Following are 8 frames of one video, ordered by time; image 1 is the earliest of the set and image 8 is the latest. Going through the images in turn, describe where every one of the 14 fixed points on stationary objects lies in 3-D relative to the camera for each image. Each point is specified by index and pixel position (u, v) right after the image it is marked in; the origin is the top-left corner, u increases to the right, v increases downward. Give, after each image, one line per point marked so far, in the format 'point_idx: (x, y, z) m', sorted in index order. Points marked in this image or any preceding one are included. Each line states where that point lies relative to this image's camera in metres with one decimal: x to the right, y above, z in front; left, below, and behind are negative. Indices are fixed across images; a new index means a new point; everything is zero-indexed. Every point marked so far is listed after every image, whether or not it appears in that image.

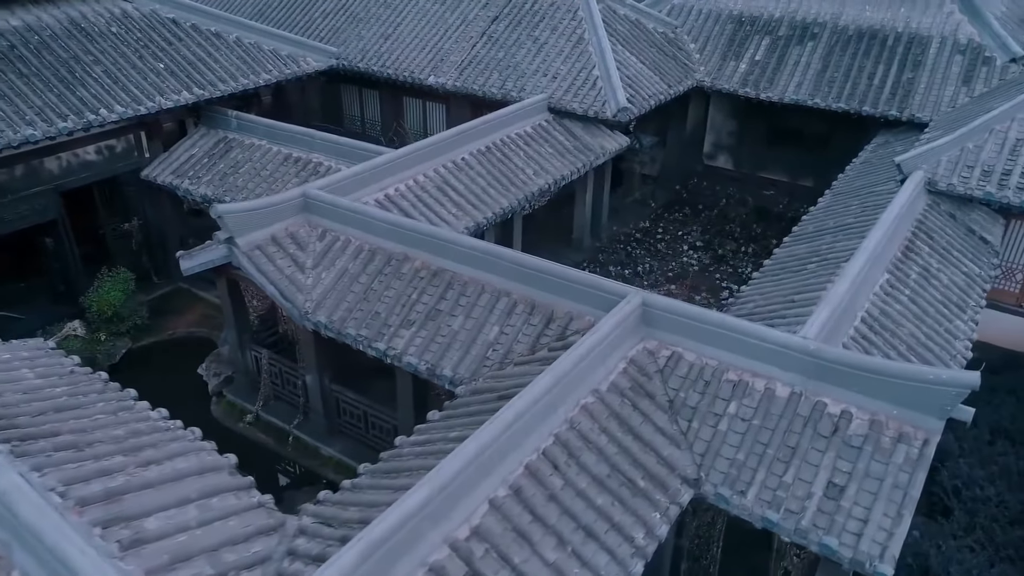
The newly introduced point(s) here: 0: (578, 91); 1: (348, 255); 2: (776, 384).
0: (+1.2, +3.5, +13.4) m
1: (-1.9, +0.4, +8.7) m
2: (+2.2, -0.8, +6.4) m
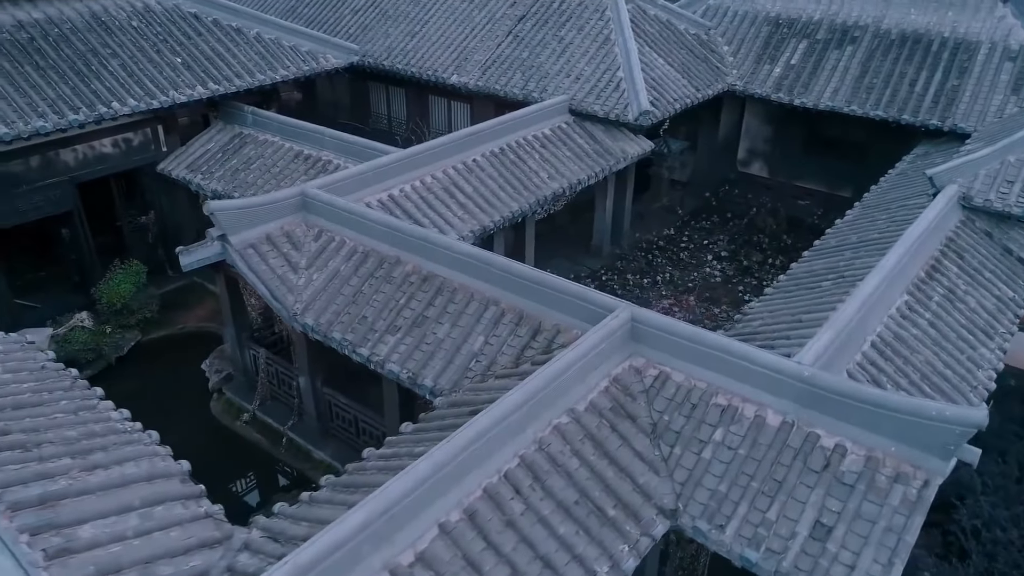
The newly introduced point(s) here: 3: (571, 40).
0: (+1.5, +3.3, +13.0) m
1: (-1.9, +0.4, +8.5) m
2: (+2.0, -1.0, +6.0) m
3: (+1.1, +4.6, +14.1) m
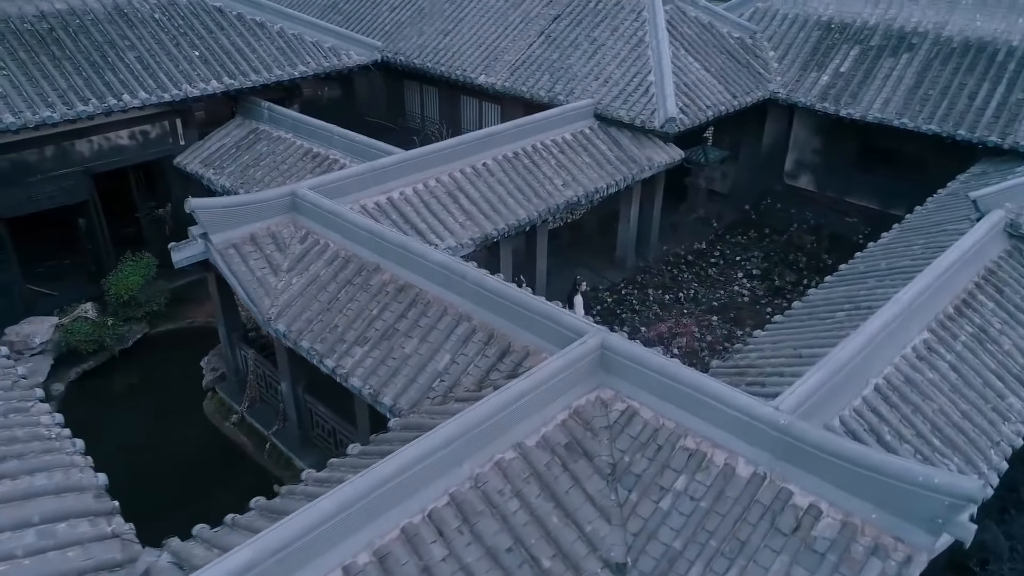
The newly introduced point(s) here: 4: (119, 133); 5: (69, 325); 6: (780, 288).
0: (+1.9, +3.1, +12.3) m
1: (-2.0, +0.3, +8.2) m
2: (+1.6, -1.2, +5.3) m
3: (+1.6, +4.4, +13.5) m
4: (-5.9, +2.3, +11.5) m
5: (-6.5, -0.6, +11.1) m
6: (+4.5, 0.0, +12.8) m
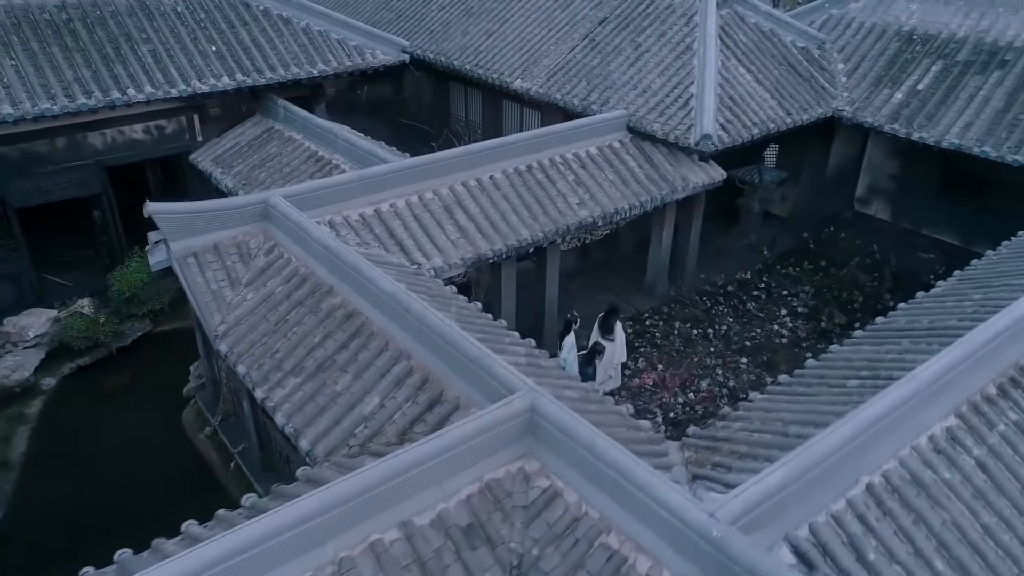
0: (+2.3, +2.6, +11.2) m
1: (-2.3, +0.1, +7.6) m
2: (+0.9, -1.6, +4.3) m
3: (+2.2, +3.9, +12.4) m
4: (-5.6, +2.4, +11.3) m
5: (-6.4, -0.5, +11.0) m
6: (+4.7, -0.6, +11.4) m
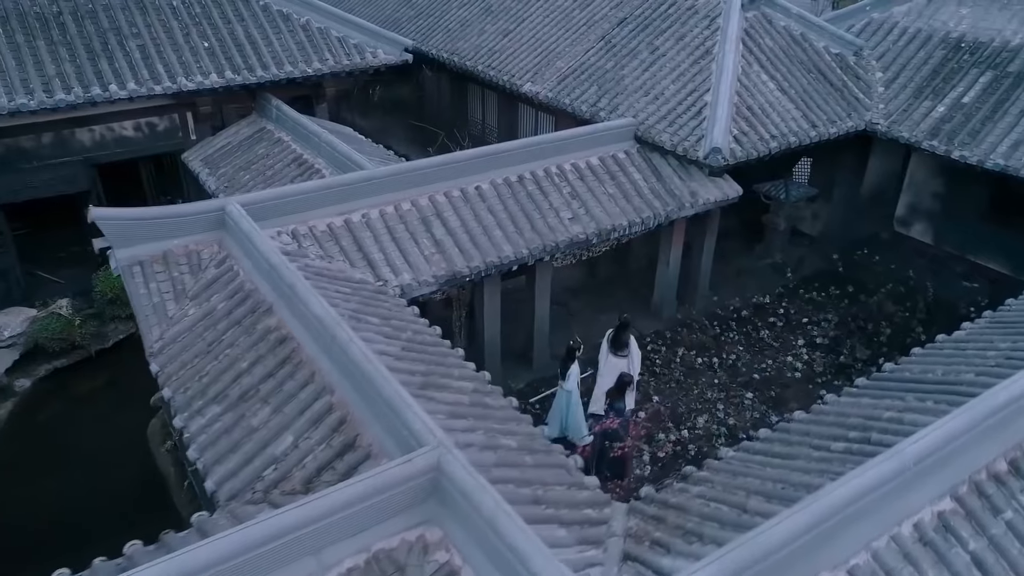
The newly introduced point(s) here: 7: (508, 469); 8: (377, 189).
0: (+2.2, +2.3, +10.4) m
1: (-2.7, 0.0, +7.0) m
2: (+0.2, -1.9, +3.6) m
3: (+2.3, +3.6, +11.6) m
4: (-5.6, +2.4, +11.0) m
5: (-6.6, -0.4, +10.7) m
6: (+4.6, -1.0, +10.4) m
7: (0.0, -1.2, +5.1) m
8: (-1.5, +1.1, +8.6) m
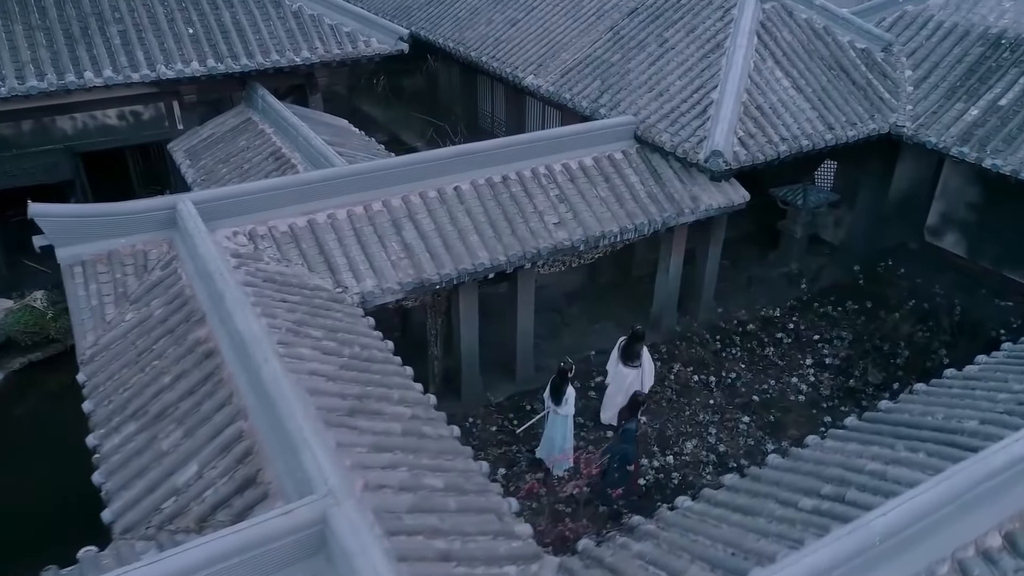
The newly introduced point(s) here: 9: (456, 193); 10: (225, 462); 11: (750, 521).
0: (+2.1, +2.2, +9.6) m
1: (-3.0, -0.1, +6.6) m
2: (-0.4, -2.1, +3.1) m
3: (+2.3, +3.5, +10.8) m
4: (-5.7, +2.5, +10.7) m
5: (-6.7, -0.3, +10.5) m
6: (+4.3, -1.3, +9.5) m
7: (-0.5, -1.4, +4.5) m
8: (-1.8, +1.1, +8.1) m
9: (-0.6, +1.1, +8.6) m
10: (-1.8, -1.1, +4.8) m
11: (+1.5, -1.4, +4.7) m
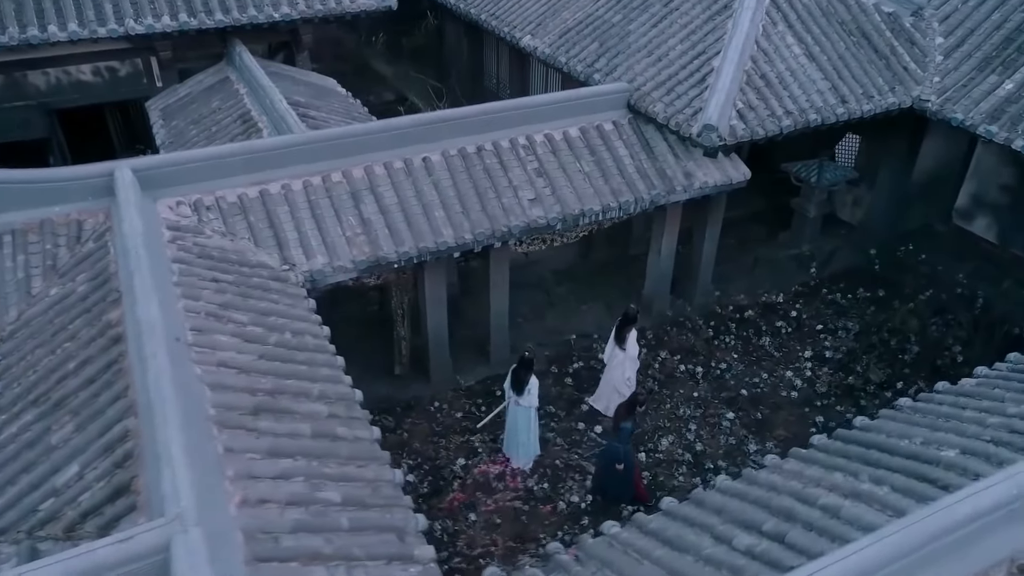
0: (+1.9, +2.4, +8.9) m
1: (-3.4, +0.1, +6.2) m
2: (-1.1, -2.1, +2.6) m
3: (+2.2, +3.7, +9.9) m
4: (-5.8, +3.0, +10.2) m
5: (-7.0, +0.2, +10.3) m
6: (+4.0, -1.1, +8.8) m
7: (-1.1, -1.3, +4.1) m
8: (-2.1, +1.3, +7.5) m
9: (-0.9, +1.3, +8.0) m
10: (-2.4, -1.0, +4.5) m
11: (+0.9, -1.5, +4.1) m
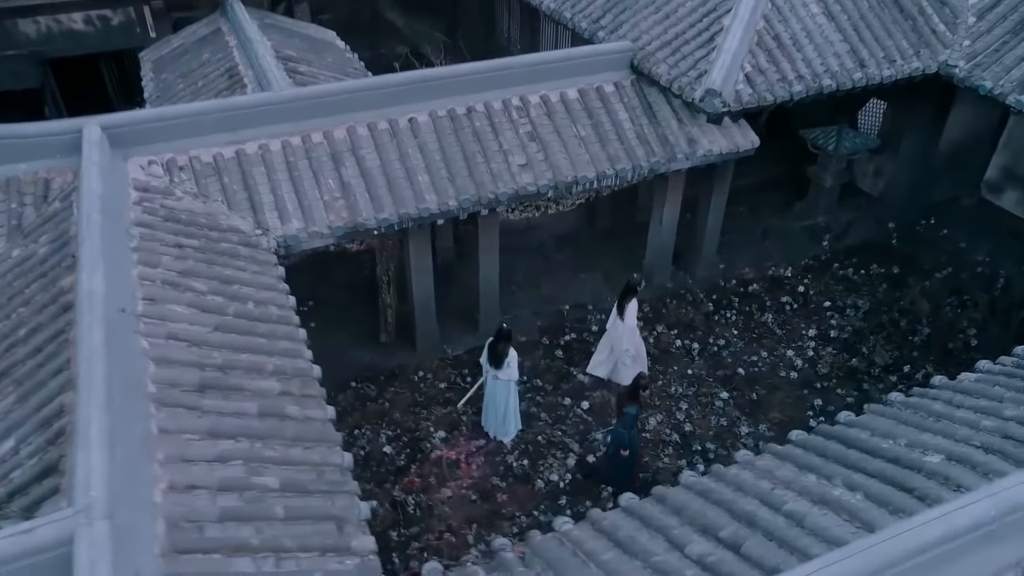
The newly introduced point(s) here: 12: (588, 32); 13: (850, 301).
0: (+1.9, +2.7, +8.3) m
1: (-3.6, +0.4, +6.0) m
2: (-1.5, -2.1, +2.5) m
3: (+2.2, +4.1, +9.3) m
4: (-5.8, +3.6, +10.0) m
5: (-7.0, +0.9, +10.2) m
6: (+3.9, -0.9, +8.4) m
7: (-1.4, -1.2, +3.9) m
8: (-2.2, +1.7, +7.2) m
9: (-1.0, +1.7, +7.7) m
10: (-2.7, -0.9, +4.3) m
11: (+0.6, -1.4, +3.9) m
12: (+1.0, +3.2, +9.3) m
13: (+4.2, -0.2, +9.4) m
